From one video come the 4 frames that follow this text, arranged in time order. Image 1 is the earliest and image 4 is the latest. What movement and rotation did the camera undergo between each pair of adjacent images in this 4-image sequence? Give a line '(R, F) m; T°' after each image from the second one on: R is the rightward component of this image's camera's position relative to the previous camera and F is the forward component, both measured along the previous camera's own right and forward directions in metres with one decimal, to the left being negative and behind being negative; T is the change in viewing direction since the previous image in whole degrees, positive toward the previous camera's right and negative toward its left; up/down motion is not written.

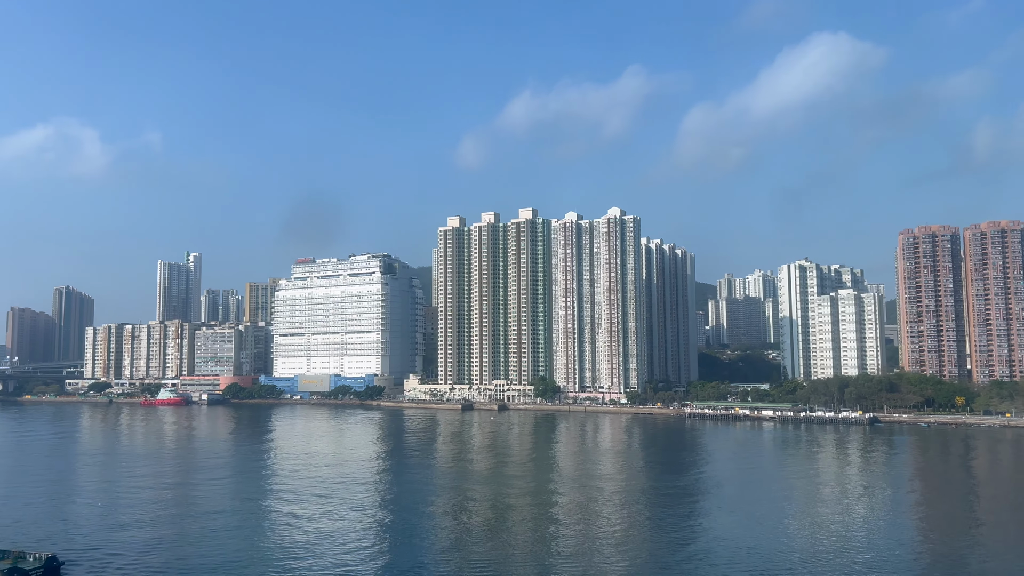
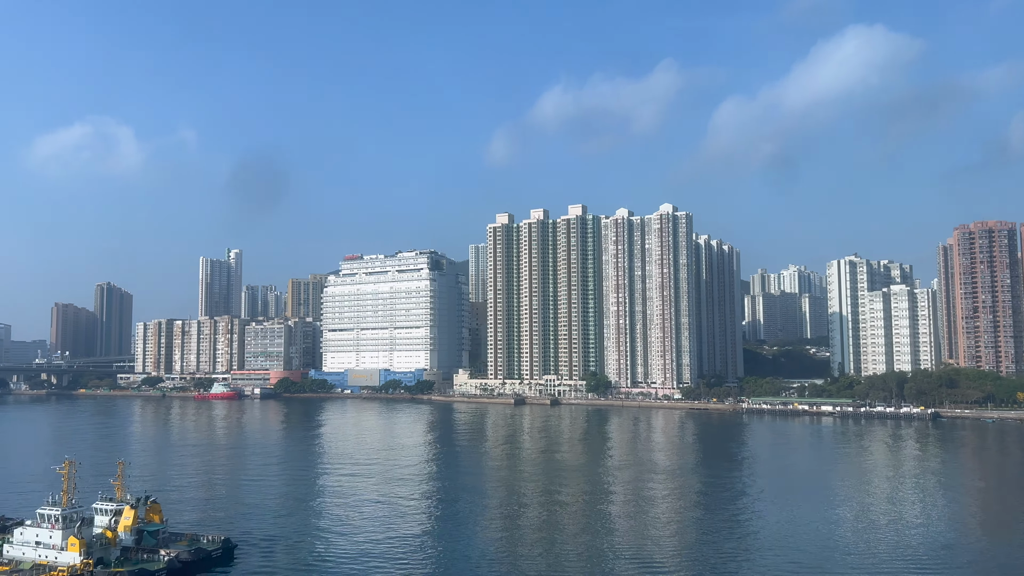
(-1.5, -0.5) m; -2°
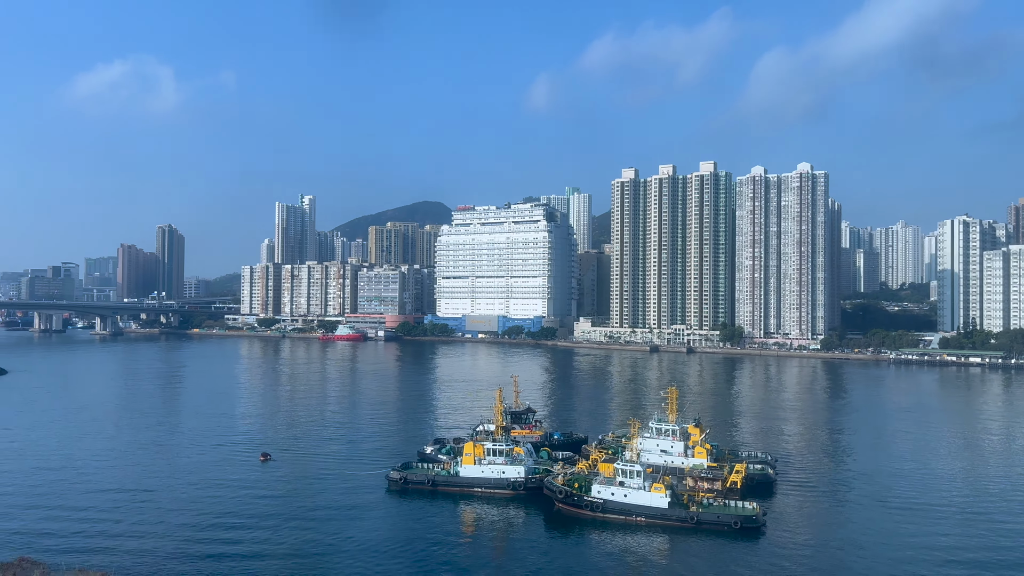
(-7.4, -2.2) m; 0°
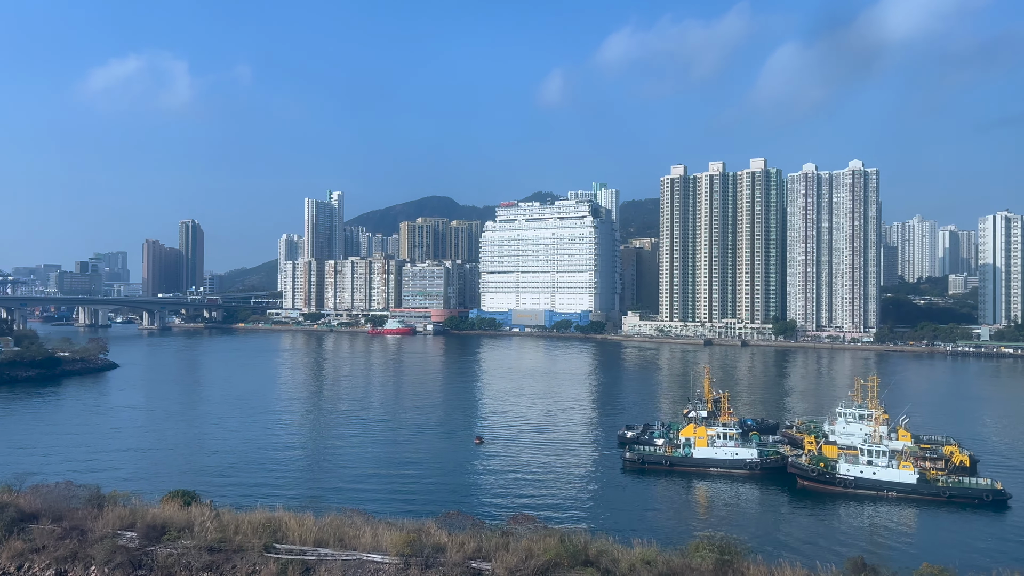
(-3.4, -1.0) m; 0°
